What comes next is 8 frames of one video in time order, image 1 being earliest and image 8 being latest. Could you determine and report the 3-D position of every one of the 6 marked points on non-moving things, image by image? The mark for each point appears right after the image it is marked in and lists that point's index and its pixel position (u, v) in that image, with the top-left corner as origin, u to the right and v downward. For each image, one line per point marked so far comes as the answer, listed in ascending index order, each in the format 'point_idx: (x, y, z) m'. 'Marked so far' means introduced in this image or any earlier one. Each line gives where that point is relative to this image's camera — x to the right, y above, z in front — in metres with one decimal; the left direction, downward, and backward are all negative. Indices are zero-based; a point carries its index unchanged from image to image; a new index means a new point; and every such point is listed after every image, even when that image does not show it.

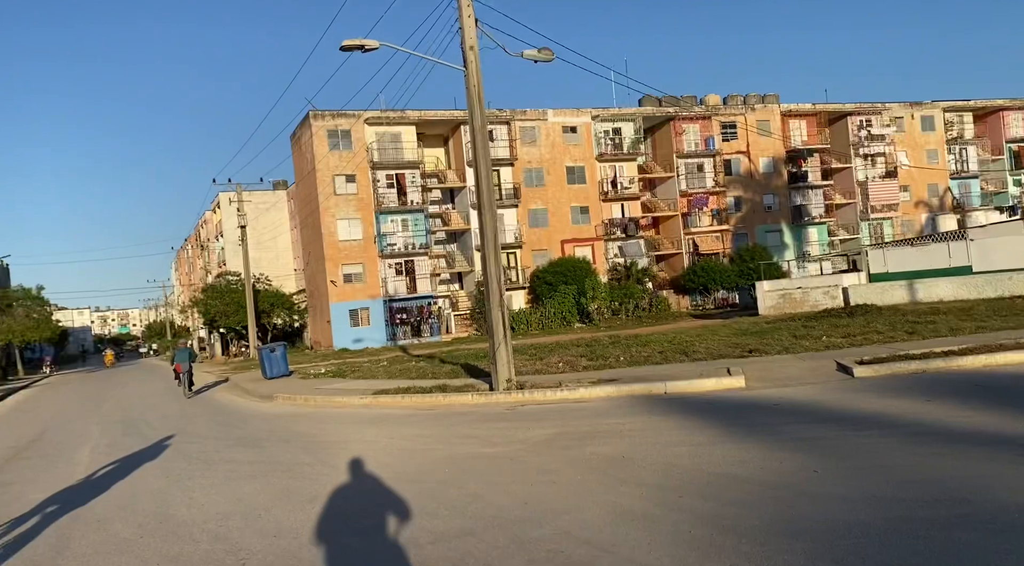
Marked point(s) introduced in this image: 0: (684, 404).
0: (+3.0, -2.1, +13.1) m
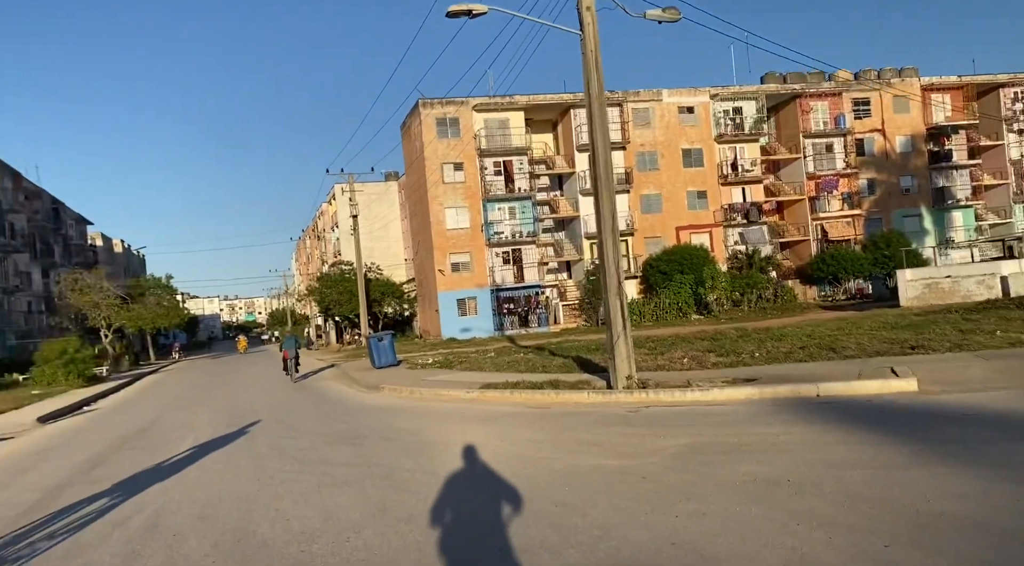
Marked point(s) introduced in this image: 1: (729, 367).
0: (+4.9, -1.9, +11.0) m
1: (+4.8, -1.8, +16.6) m
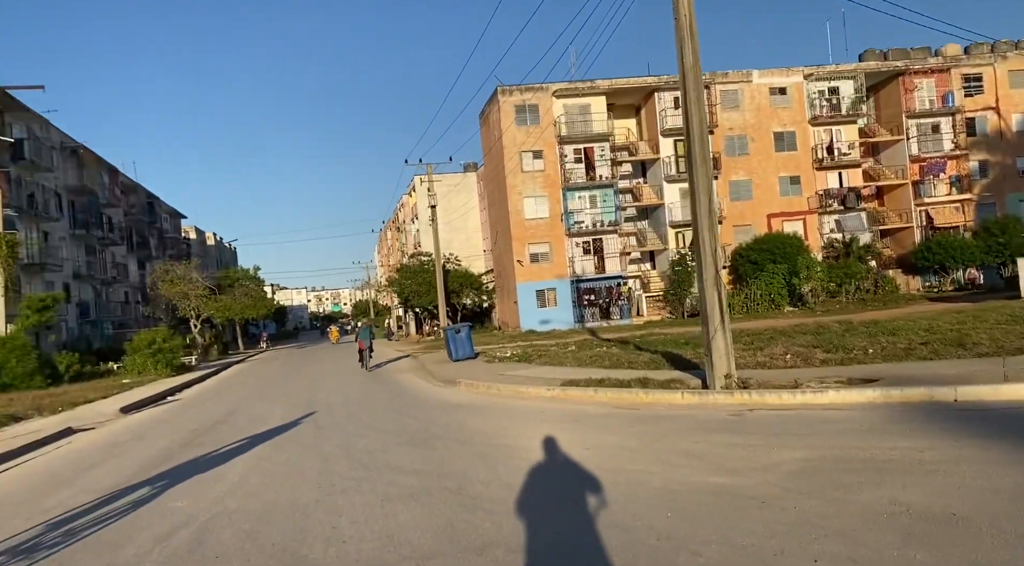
0: (+6.0, -1.7, +9.3) m
1: (+6.5, -1.6, +14.9) m
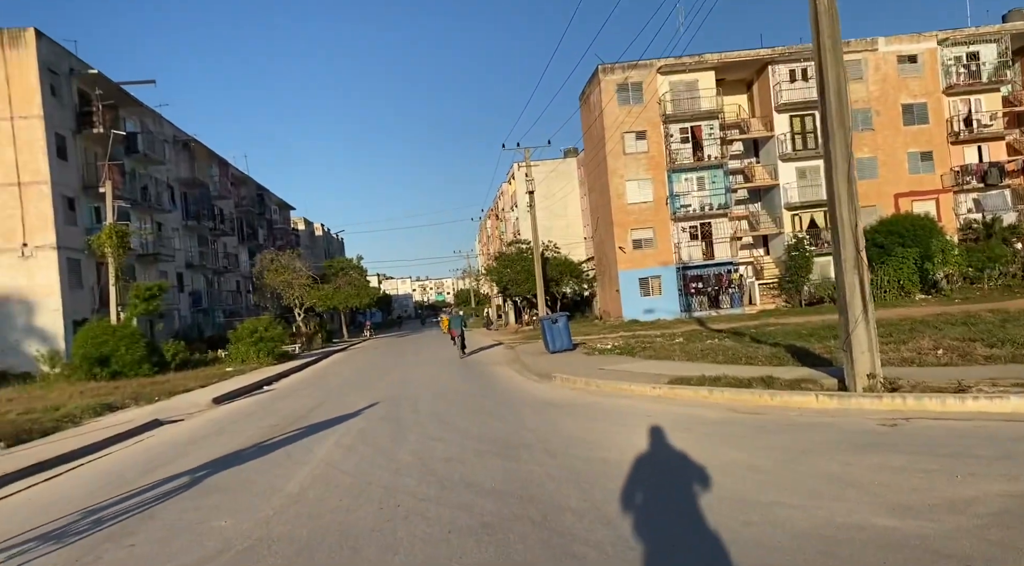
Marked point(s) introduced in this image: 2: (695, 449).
0: (+6.9, -1.5, +6.8) m
1: (+8.2, -1.3, +12.3) m
2: (+2.1, -2.0, +8.8) m
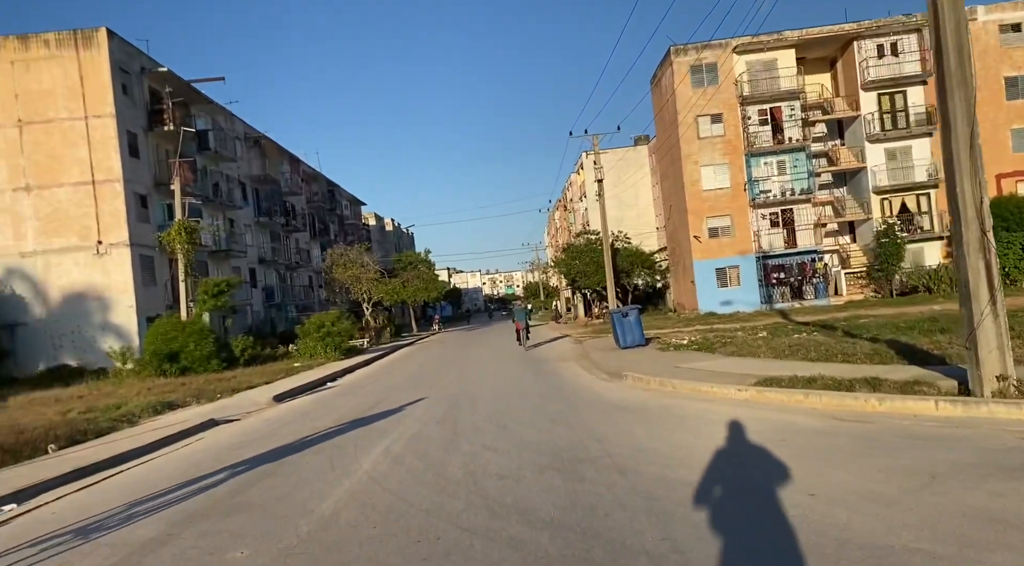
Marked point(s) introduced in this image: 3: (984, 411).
0: (+7.4, -1.3, +5.0) m
1: (+9.1, -1.1, +10.3) m
2: (+2.8, -1.8, +7.4) m
3: (+5.7, -1.6, +9.2) m
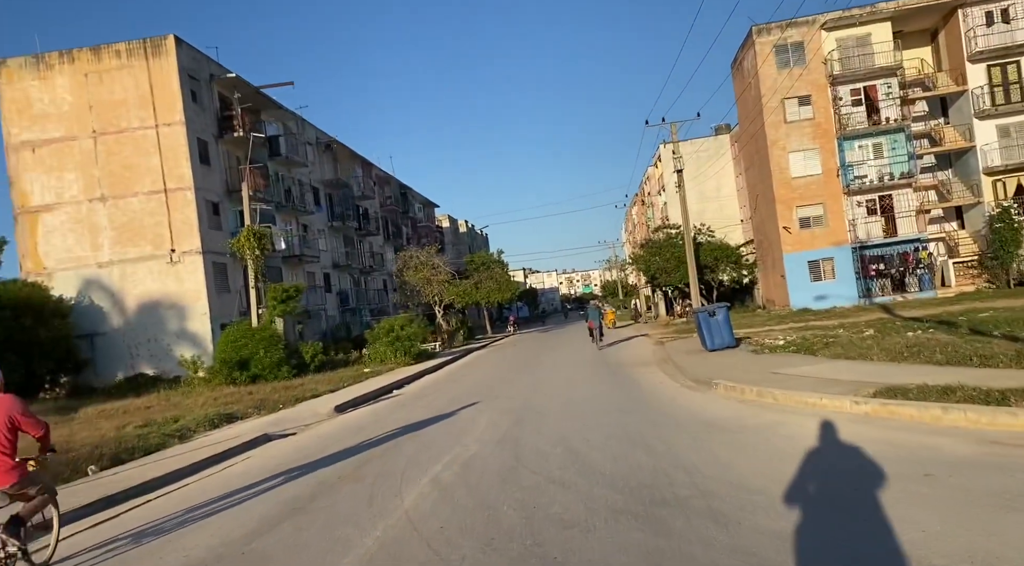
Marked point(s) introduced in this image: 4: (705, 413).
0: (+7.6, -1.1, +2.6) m
1: (+9.9, -0.9, +7.7) m
2: (+3.3, -1.8, +5.5) m
3: (+6.4, -1.4, +6.9) m
4: (+2.9, -2.0, +11.3) m
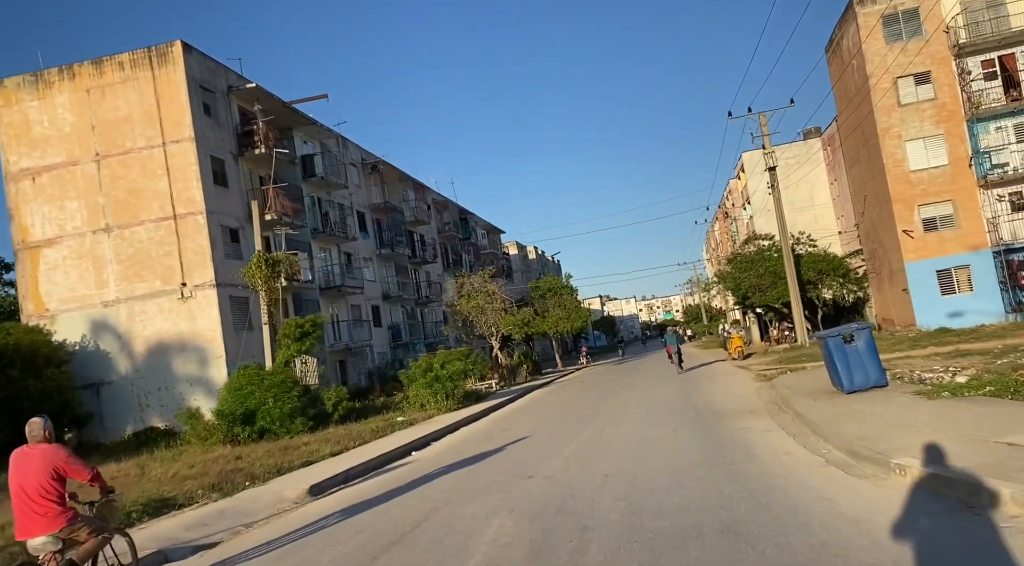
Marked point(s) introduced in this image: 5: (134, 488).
0: (+6.6, -0.6, -3.6) m
1: (+9.4, -0.5, +1.3) m
2: (+2.7, -1.5, -0.3) m
3: (+5.9, -1.1, +0.8) m
4: (+2.9, -2.0, +5.5) m
5: (-7.7, -4.2, +15.5) m
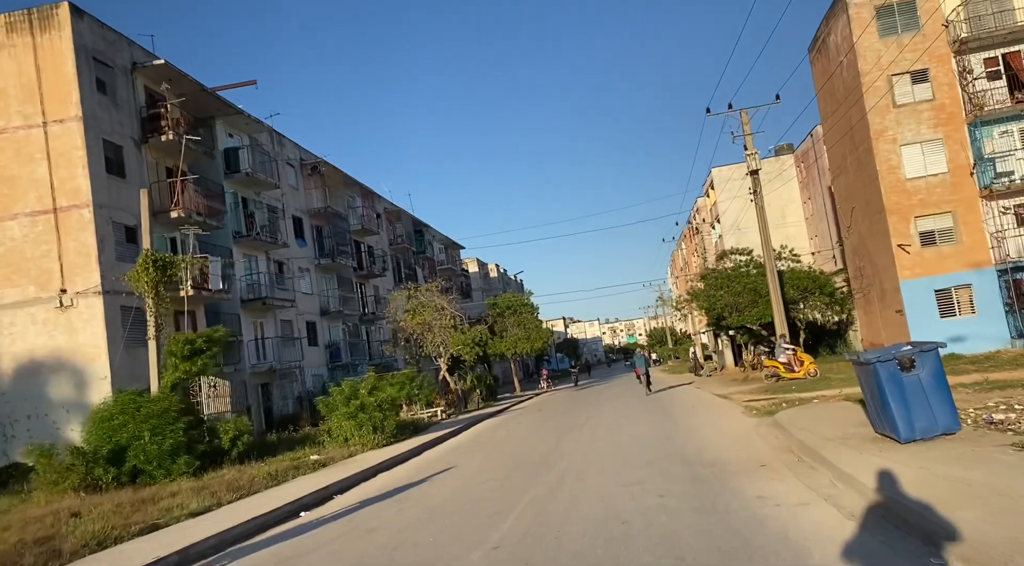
0: (+6.4, -0.2, -7.5) m
1: (+8.9, -0.2, -2.5) m
2: (+2.3, -1.1, -4.4) m
3: (+5.4, -0.8, -3.1) m
4: (+2.2, -1.7, +1.4) m
5: (-8.9, -4.1, +10.8) m
